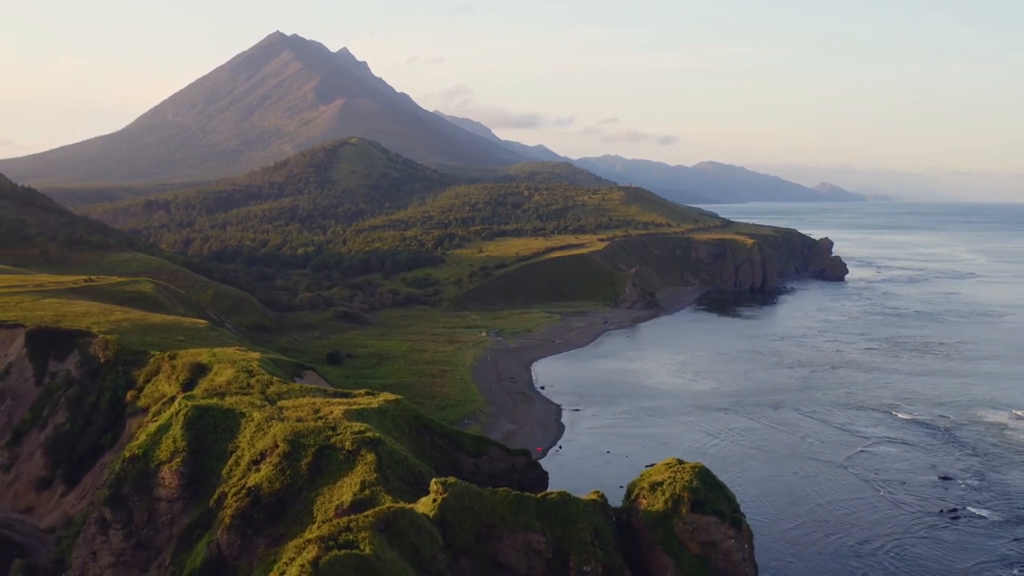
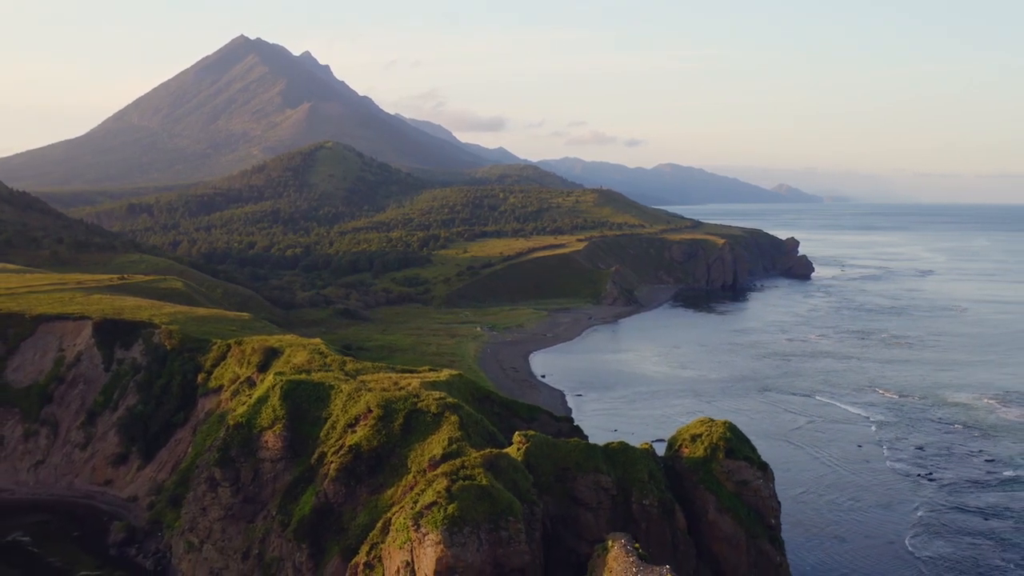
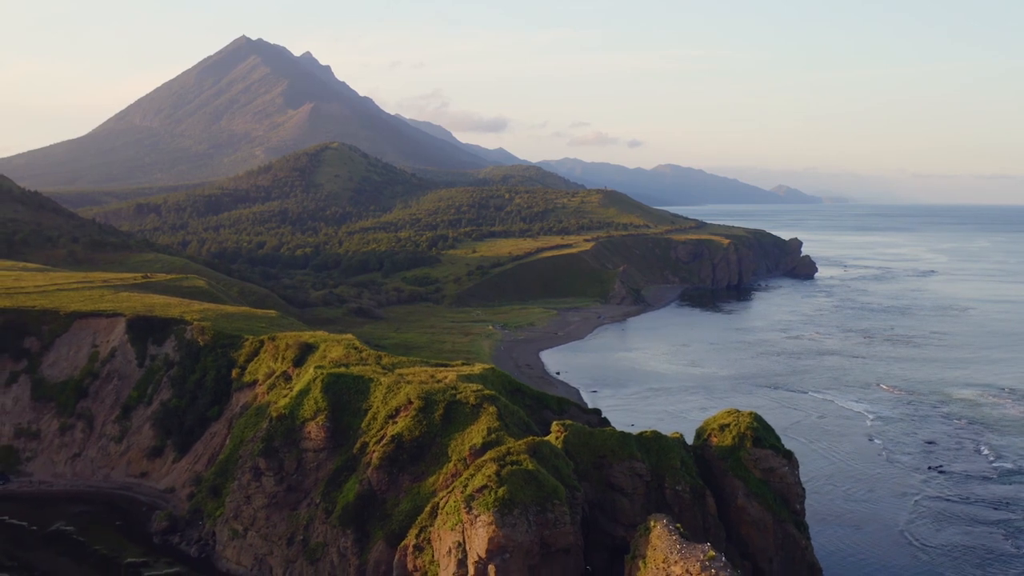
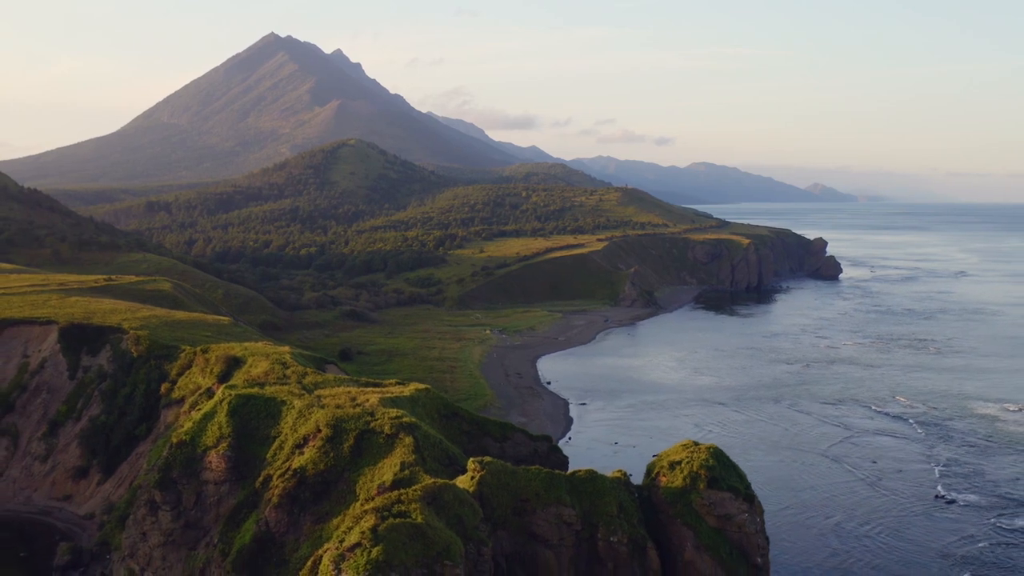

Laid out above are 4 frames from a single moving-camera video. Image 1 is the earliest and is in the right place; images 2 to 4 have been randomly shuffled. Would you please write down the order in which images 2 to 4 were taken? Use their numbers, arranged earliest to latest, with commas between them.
4, 2, 3
